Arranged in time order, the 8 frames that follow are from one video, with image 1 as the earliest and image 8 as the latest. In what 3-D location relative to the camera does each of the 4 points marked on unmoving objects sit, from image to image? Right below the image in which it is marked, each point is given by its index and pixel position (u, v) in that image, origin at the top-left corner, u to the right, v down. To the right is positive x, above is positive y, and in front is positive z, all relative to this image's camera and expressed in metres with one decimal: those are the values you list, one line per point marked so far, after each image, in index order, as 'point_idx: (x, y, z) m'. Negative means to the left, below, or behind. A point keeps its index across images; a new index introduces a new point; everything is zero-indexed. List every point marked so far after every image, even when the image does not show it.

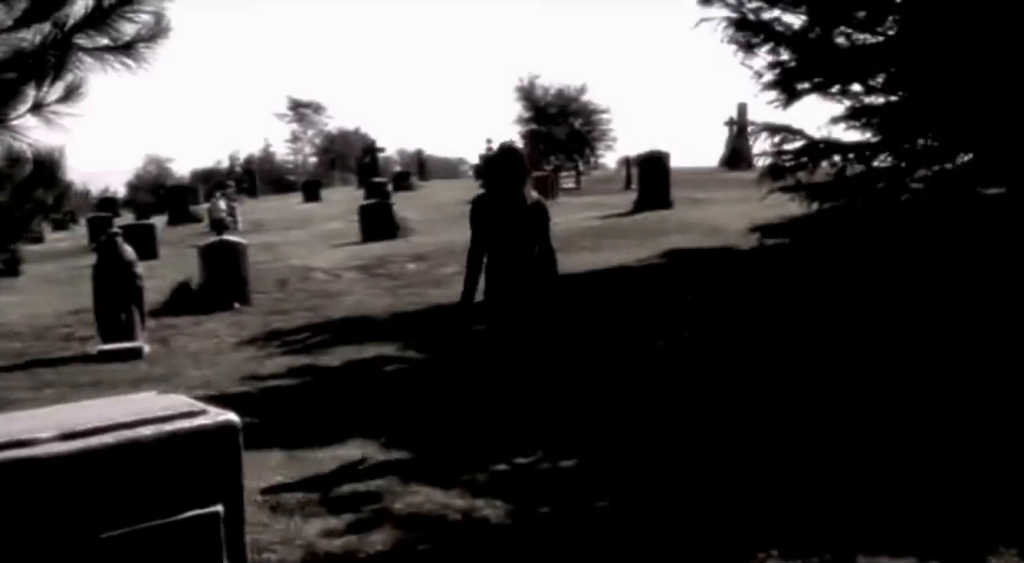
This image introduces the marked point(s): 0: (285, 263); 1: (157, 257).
0: (-3.7, +0.3, +17.6) m
1: (-6.4, +0.4, +19.1) m
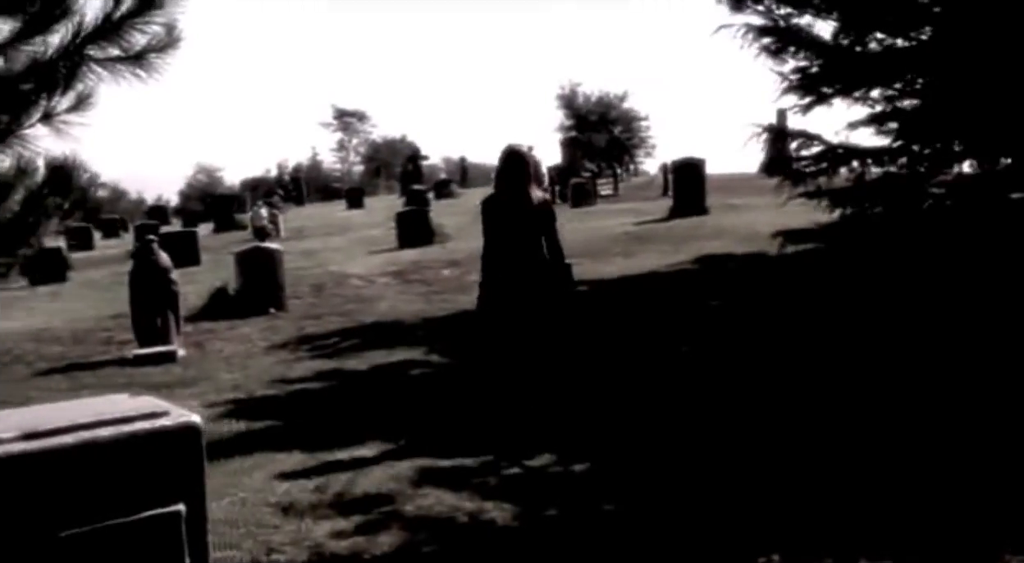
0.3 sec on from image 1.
0: (-3.2, +0.2, +17.8) m
1: (-5.7, +0.3, +19.4) m
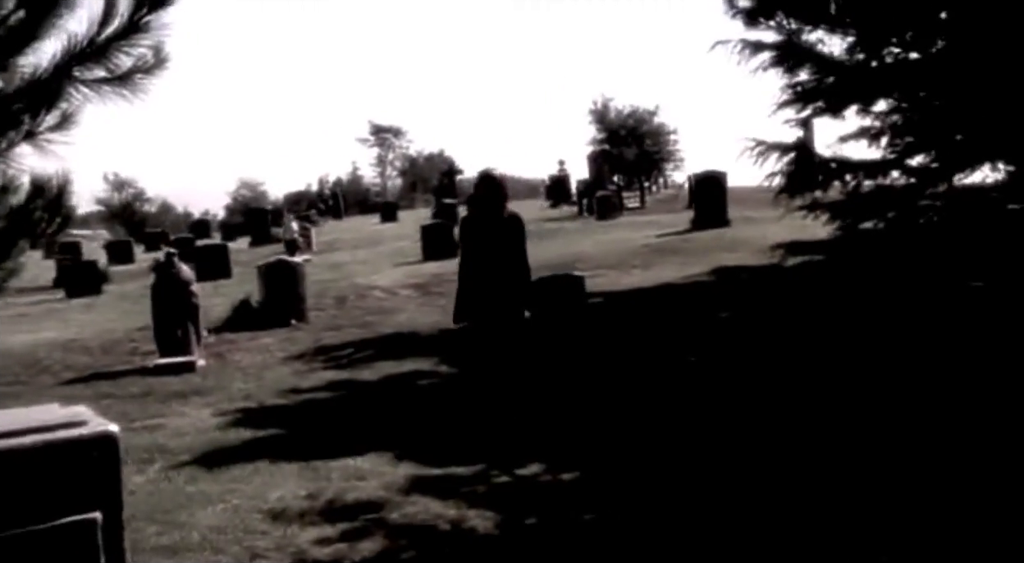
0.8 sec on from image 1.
0: (-2.8, 0.0, +18.1) m
1: (-5.3, +0.1, +19.8) m
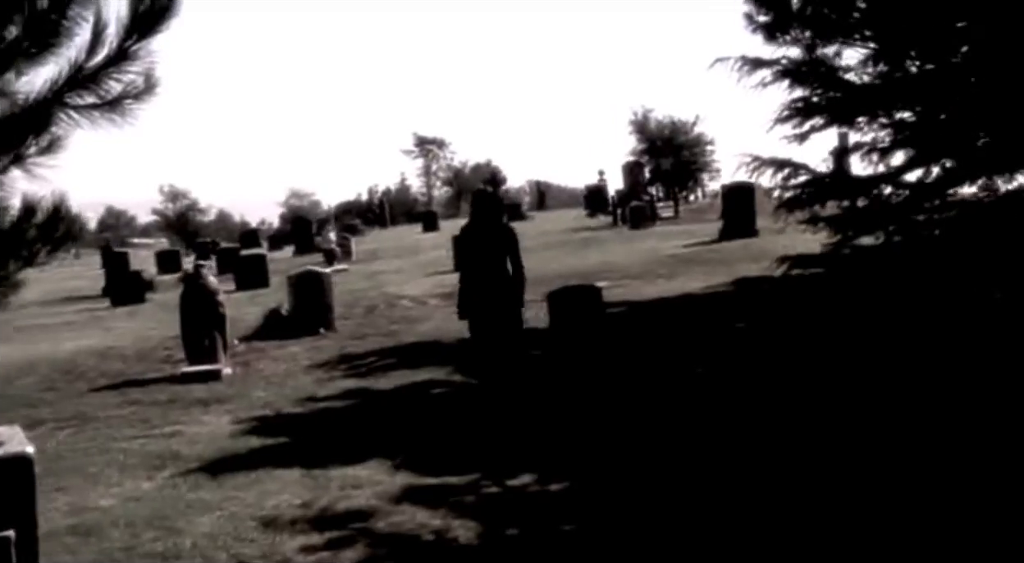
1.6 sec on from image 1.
0: (-2.3, -0.2, +18.4) m
1: (-4.7, -0.1, +20.3) m
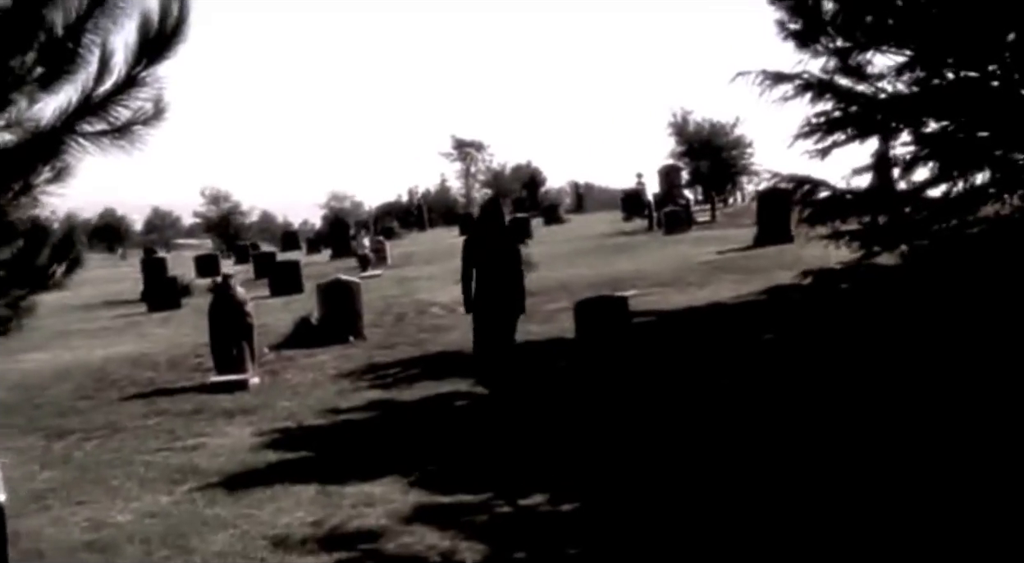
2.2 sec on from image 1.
0: (-1.7, -0.3, +18.4) m
1: (-4.0, -0.2, +20.4) m
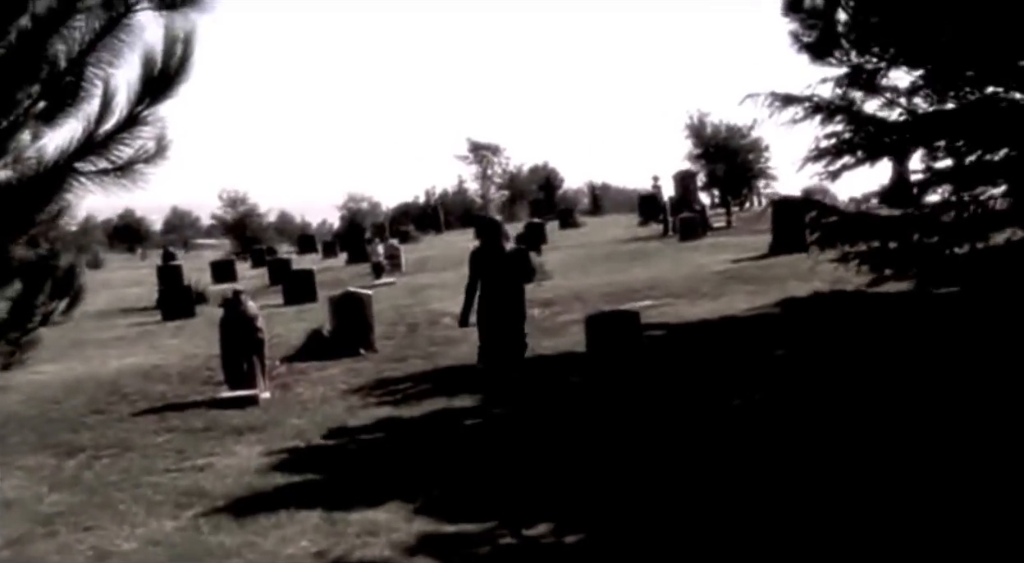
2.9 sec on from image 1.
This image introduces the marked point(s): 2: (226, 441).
0: (-1.5, -0.4, +18.4) m
1: (-3.8, -0.3, +20.5) m
2: (-3.2, -1.8, +11.9) m
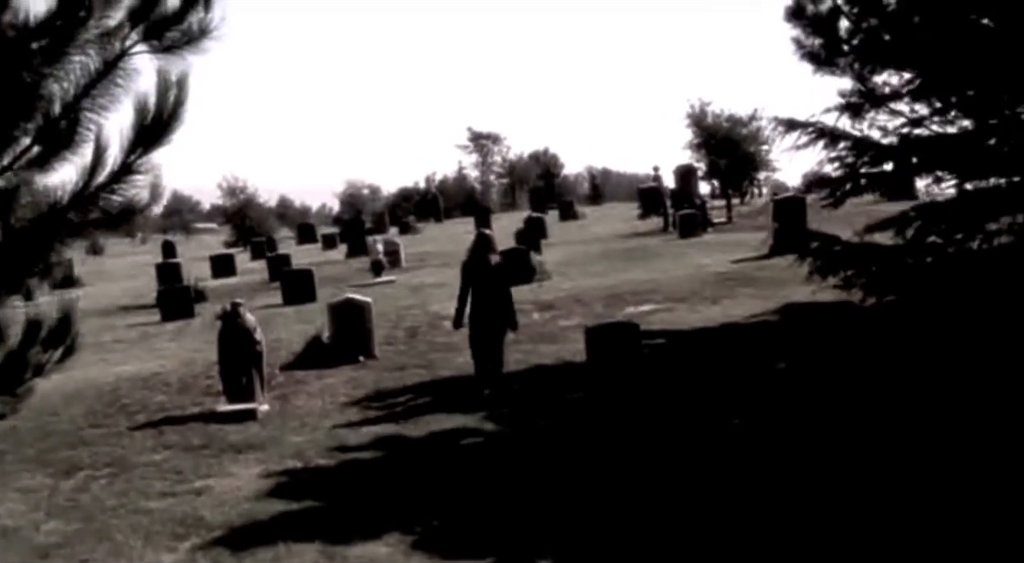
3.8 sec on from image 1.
0: (-1.5, -0.5, +18.3) m
1: (-3.8, -0.3, +20.4) m
2: (-3.2, -2.0, +11.9) m
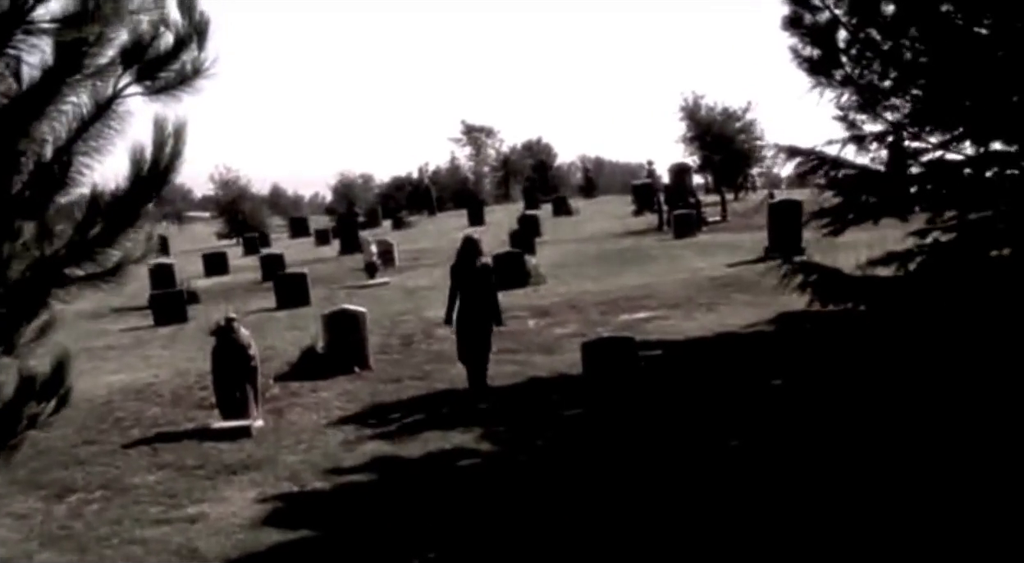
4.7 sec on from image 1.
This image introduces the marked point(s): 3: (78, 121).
0: (-1.6, -0.5, +18.2) m
1: (-3.9, -0.3, +20.2) m
2: (-3.2, -2.2, +11.8) m
3: (-2.8, +1.0, +7.0) m
